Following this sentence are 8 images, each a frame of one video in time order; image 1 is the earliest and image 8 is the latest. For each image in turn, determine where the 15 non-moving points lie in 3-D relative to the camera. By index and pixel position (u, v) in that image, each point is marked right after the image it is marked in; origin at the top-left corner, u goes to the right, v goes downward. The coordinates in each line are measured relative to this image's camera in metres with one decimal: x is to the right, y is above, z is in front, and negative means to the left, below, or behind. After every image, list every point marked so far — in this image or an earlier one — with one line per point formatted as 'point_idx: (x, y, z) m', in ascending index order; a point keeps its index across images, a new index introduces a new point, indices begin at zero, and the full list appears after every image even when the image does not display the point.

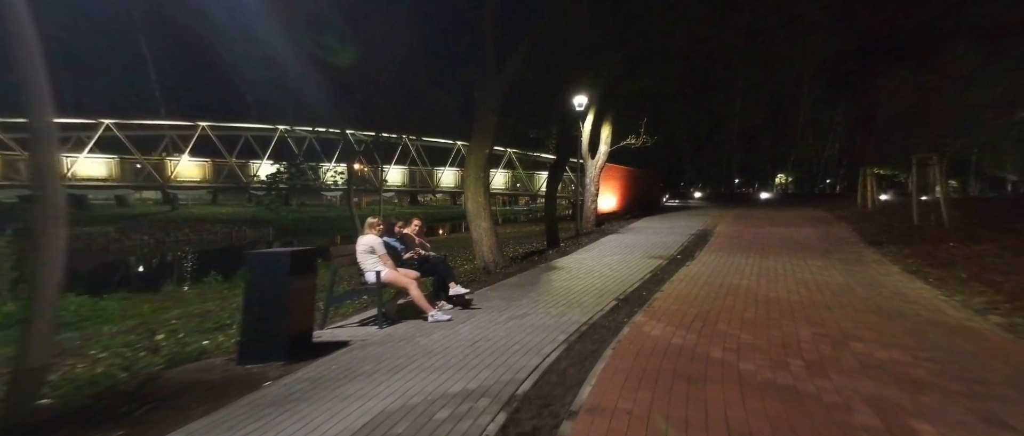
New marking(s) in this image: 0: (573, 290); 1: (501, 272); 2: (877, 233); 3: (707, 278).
0: (+1.6, -1.7, +7.7) m
1: (-0.1, -1.5, +9.0) m
2: (+15.7, -0.7, +13.6) m
3: (+5.6, -1.7, +9.2) m
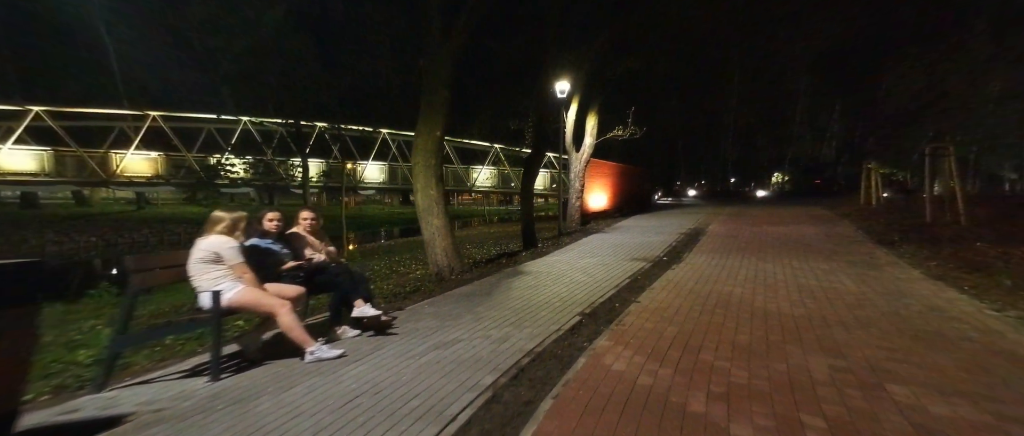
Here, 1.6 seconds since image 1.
0: (+0.5, -1.7, +6.3) m
1: (-1.2, -1.4, +7.6) m
2: (+14.5, -0.6, +12.4) m
3: (+4.5, -1.6, +7.8) m
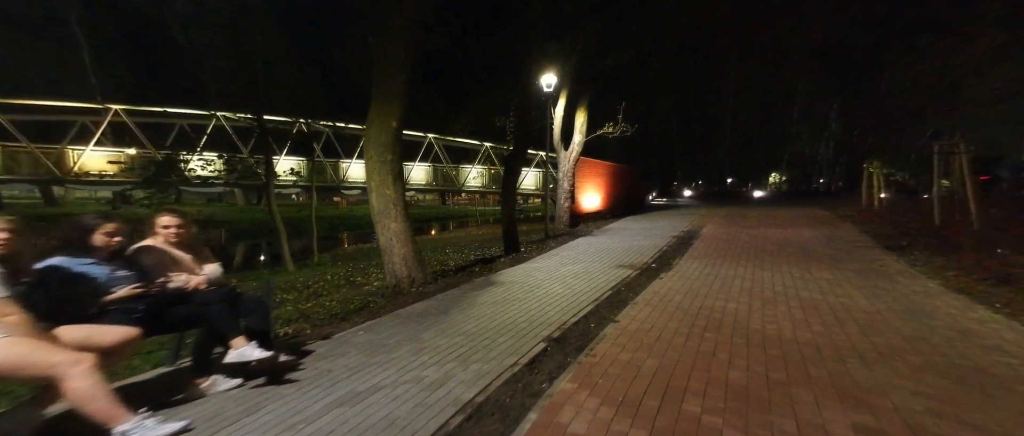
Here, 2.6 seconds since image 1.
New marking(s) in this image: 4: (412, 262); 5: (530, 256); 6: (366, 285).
0: (-0.3, -1.8, +5.4) m
1: (-2.0, -1.5, +6.6) m
2: (+13.7, -0.7, +11.5) m
3: (+3.8, -1.7, +6.9) m
4: (-2.0, -0.9, +6.8) m
5: (+0.7, -1.4, +12.0) m
6: (-3.2, -1.5, +7.1) m
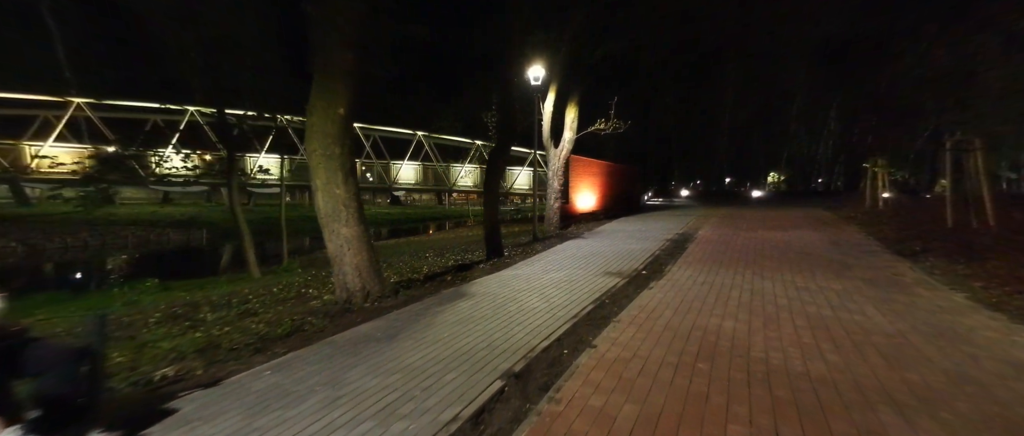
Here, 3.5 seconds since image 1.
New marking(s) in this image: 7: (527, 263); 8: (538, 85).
0: (-0.9, -1.8, +4.5) m
1: (-2.6, -1.6, +5.7) m
2: (+13.1, -0.7, +10.7) m
3: (+3.1, -1.8, +6.0) m
4: (-2.6, -1.0, +5.9) m
5: (0.0, -1.5, +11.1) m
6: (-3.9, -1.6, +6.2) m
7: (+0.5, -1.5, +10.6) m
8: (+1.1, +5.6, +13.4) m
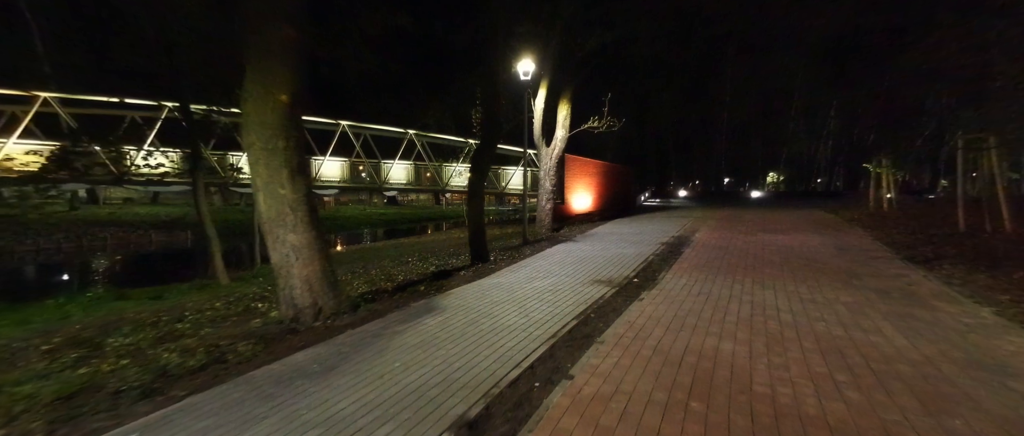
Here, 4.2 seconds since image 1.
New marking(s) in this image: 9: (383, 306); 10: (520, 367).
0: (-1.3, -1.9, +3.7) m
1: (-3.1, -1.7, +5.0) m
2: (+12.6, -0.8, +10.0) m
3: (+2.7, -1.9, +5.3) m
4: (-3.1, -1.1, +5.2) m
5: (-0.5, -1.6, +10.4) m
6: (-4.4, -1.7, +5.5) m
7: (0.0, -1.6, +9.9) m
8: (+0.6, +5.5, +12.7) m
9: (-2.5, -1.7, +6.2) m
10: (+0.1, -2.0, +4.3) m
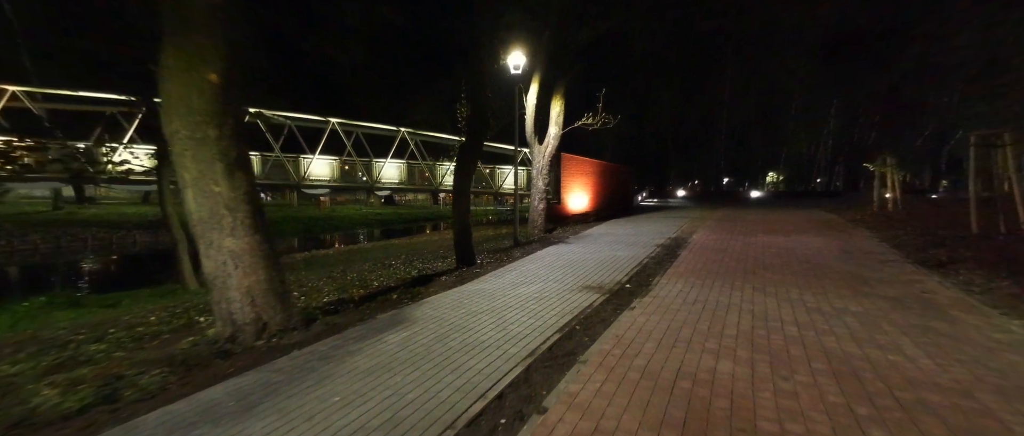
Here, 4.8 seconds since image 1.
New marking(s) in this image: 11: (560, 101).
0: (-1.7, -2.0, +3.1) m
1: (-3.5, -1.7, +4.3) m
2: (+12.2, -0.9, +9.5) m
3: (+2.2, -2.0, +4.7) m
4: (-3.5, -1.1, +4.6) m
5: (-0.9, -1.6, +9.7) m
6: (-4.8, -1.7, +4.8) m
7: (-0.4, -1.6, +9.3) m
8: (+0.2, +5.5, +12.1) m
9: (-2.9, -1.7, +5.5) m
10: (-0.3, -2.0, +3.7) m
11: (+2.4, +5.7, +15.8) m
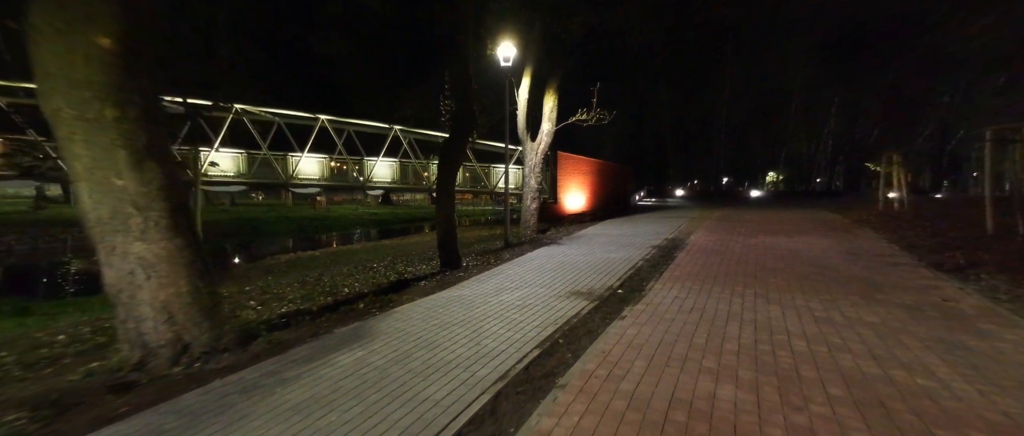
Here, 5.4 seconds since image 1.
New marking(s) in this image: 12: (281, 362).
0: (-2.1, -2.0, +2.5) m
1: (-3.9, -1.8, +3.7) m
2: (+11.8, -0.9, +8.9) m
3: (+1.9, -2.0, +4.1) m
4: (-3.9, -1.2, +3.9) m
5: (-1.3, -1.7, +9.1) m
6: (-5.2, -1.8, +4.2) m
7: (-0.9, -1.7, +8.6) m
8: (-0.2, +5.5, +11.4) m
9: (-3.3, -1.7, +4.9) m
10: (-0.7, -2.0, +3.0) m
11: (+2.0, +5.7, +15.1) m
12: (-2.7, -1.8, +3.9) m
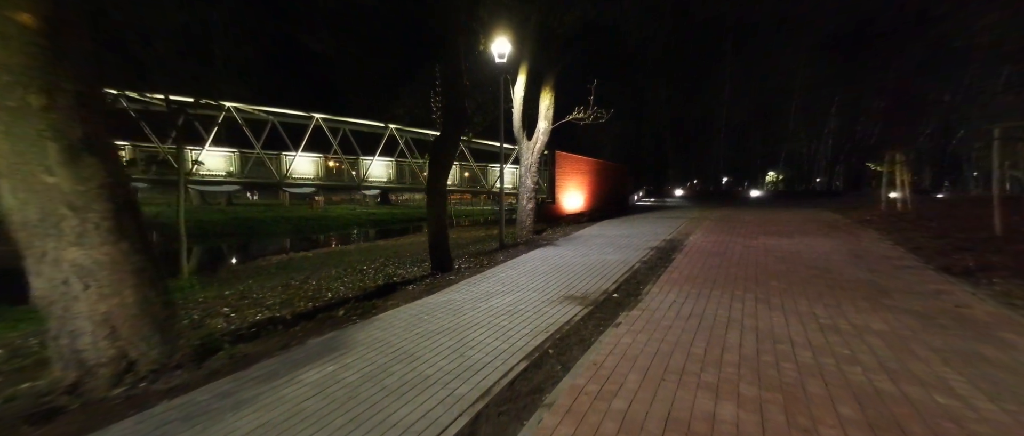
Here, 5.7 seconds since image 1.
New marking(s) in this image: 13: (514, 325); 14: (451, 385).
0: (-2.3, -2.0, +2.1) m
1: (-4.1, -1.8, +3.4) m
2: (+11.6, -0.9, +8.6) m
3: (+1.7, -2.0, +3.7) m
4: (-4.1, -1.2, +3.6) m
5: (-1.5, -1.7, +8.8) m
6: (-5.4, -1.8, +3.8) m
7: (-1.1, -1.7, +8.3) m
8: (-0.4, +5.4, +11.1) m
9: (-3.5, -1.8, +4.6) m
10: (-0.9, -2.1, +2.7) m
11: (+1.7, +5.7, +14.8) m
12: (-2.9, -1.8, +3.5) m
13: (+0.1, -1.9, +5.9) m
14: (-0.7, -2.0, +4.0) m
